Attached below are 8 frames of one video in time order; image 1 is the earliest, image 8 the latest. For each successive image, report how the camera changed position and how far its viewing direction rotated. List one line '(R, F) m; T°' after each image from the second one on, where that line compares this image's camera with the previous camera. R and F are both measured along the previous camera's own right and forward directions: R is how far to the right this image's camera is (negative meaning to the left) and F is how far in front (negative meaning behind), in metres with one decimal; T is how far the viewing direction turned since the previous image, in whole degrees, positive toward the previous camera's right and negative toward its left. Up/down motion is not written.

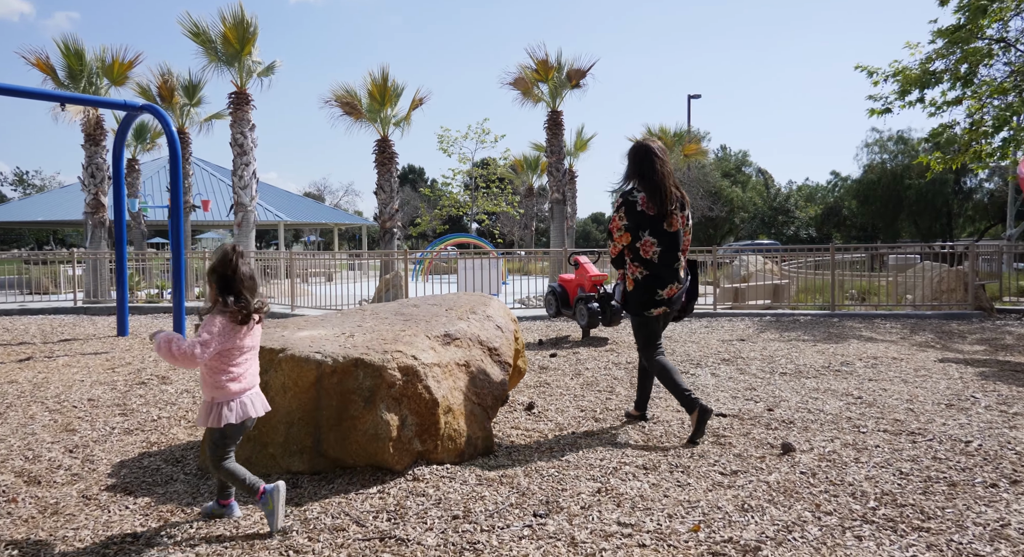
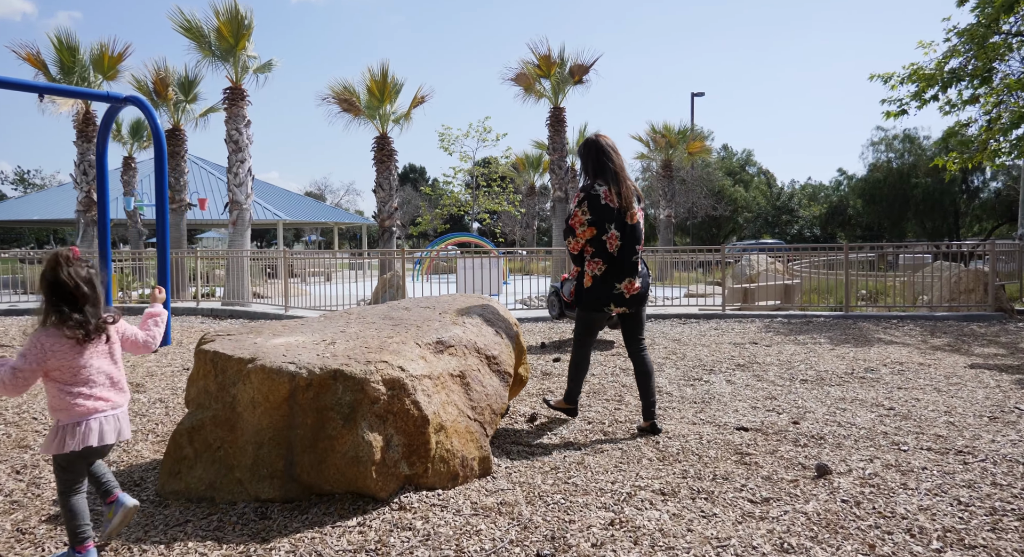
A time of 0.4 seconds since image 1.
(0.0, +0.4) m; 0°
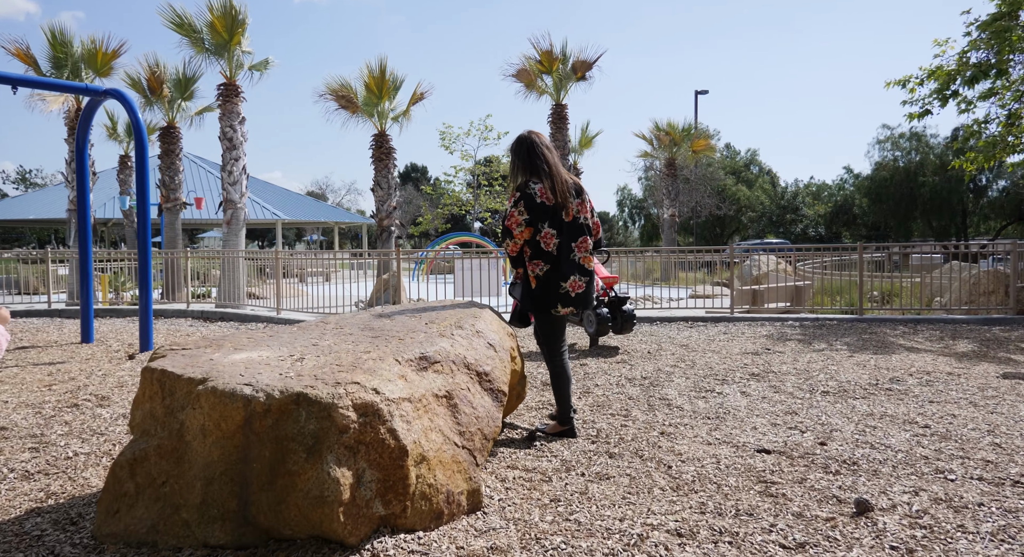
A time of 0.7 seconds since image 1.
(0.0, +0.4) m; 0°
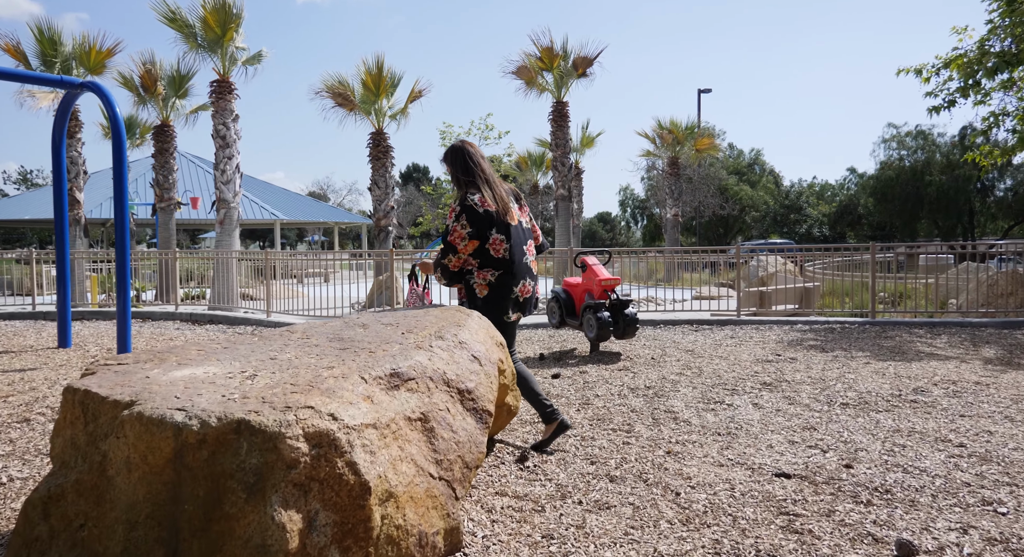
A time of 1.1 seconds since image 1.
(+0.1, +0.4) m; 0°
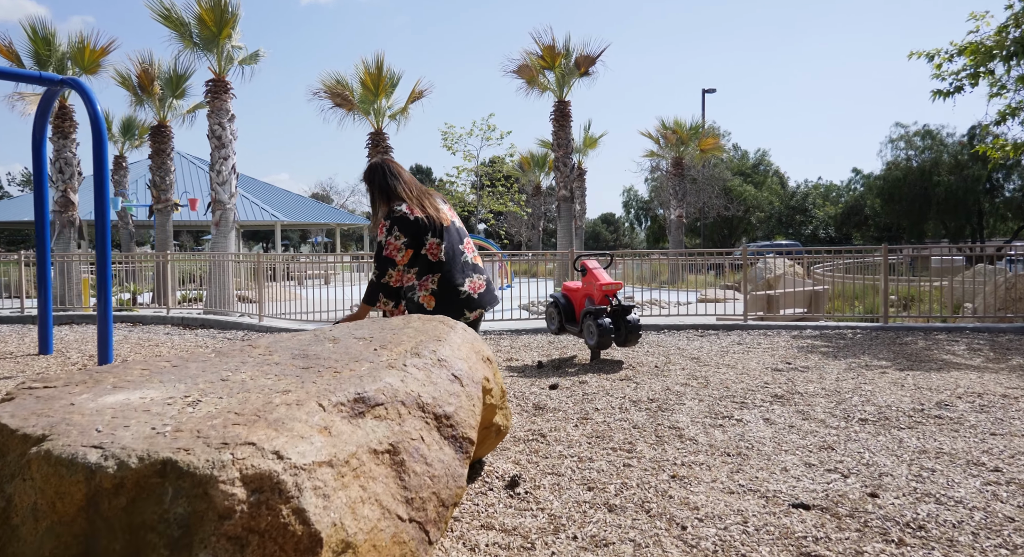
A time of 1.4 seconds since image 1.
(+0.1, +0.4) m; 0°
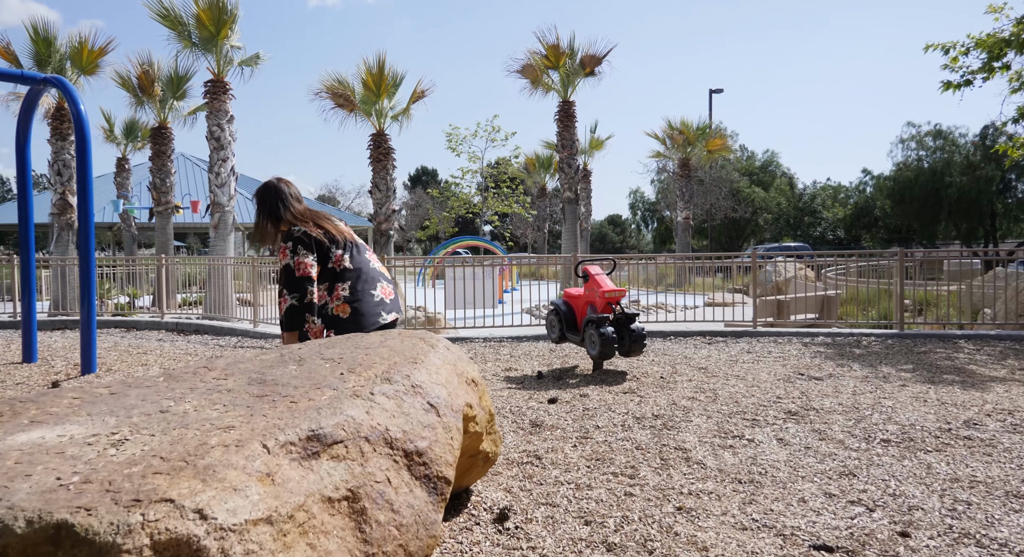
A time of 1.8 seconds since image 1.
(+0.1, +0.3) m; -1°
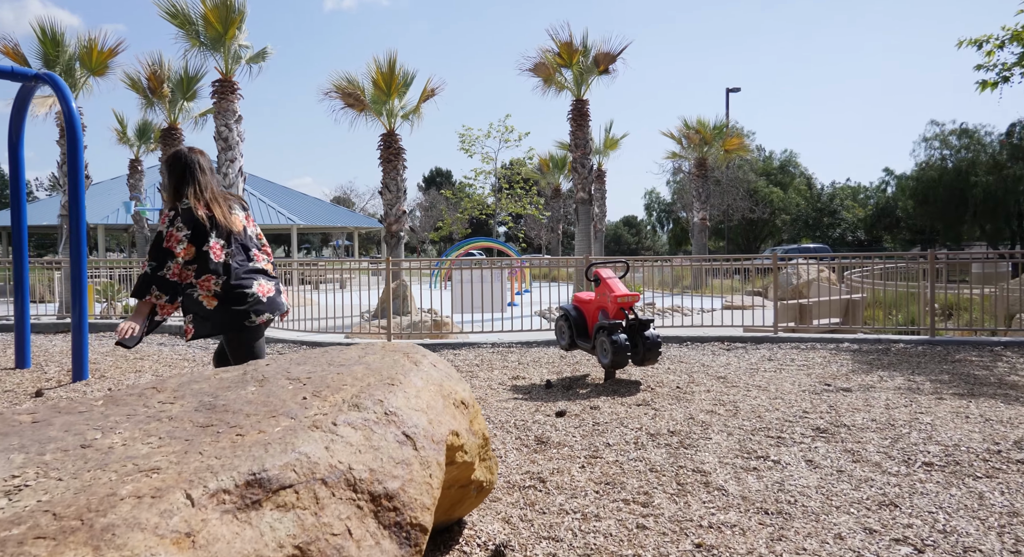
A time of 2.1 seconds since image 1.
(+0.1, +0.4) m; -1°
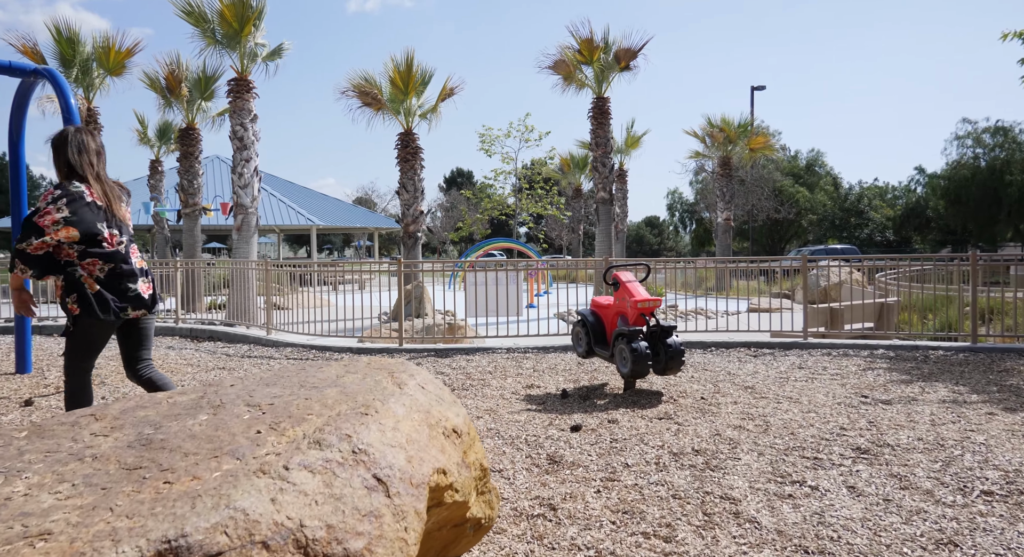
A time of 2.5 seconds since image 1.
(+0.1, +0.4) m; -2°
